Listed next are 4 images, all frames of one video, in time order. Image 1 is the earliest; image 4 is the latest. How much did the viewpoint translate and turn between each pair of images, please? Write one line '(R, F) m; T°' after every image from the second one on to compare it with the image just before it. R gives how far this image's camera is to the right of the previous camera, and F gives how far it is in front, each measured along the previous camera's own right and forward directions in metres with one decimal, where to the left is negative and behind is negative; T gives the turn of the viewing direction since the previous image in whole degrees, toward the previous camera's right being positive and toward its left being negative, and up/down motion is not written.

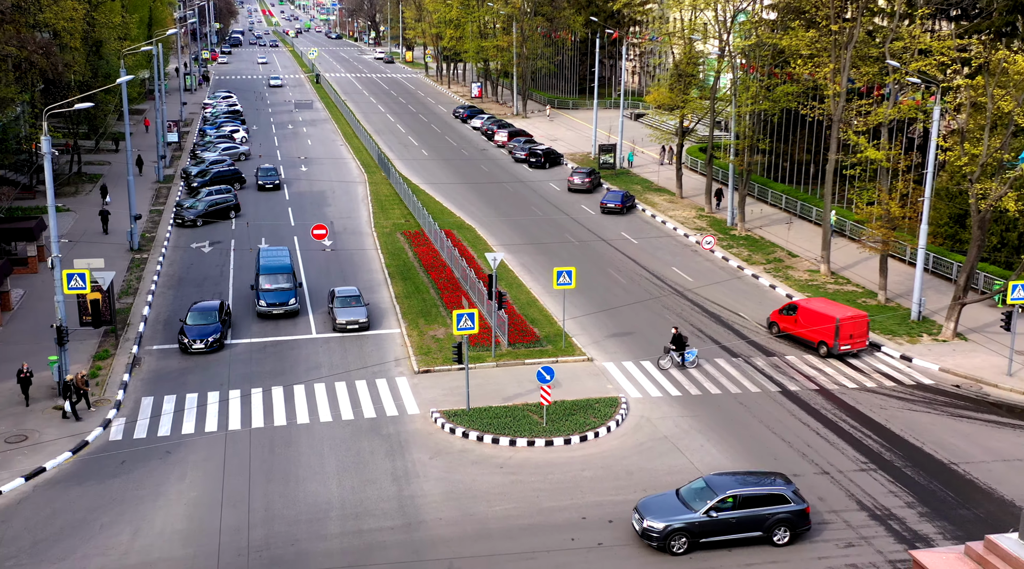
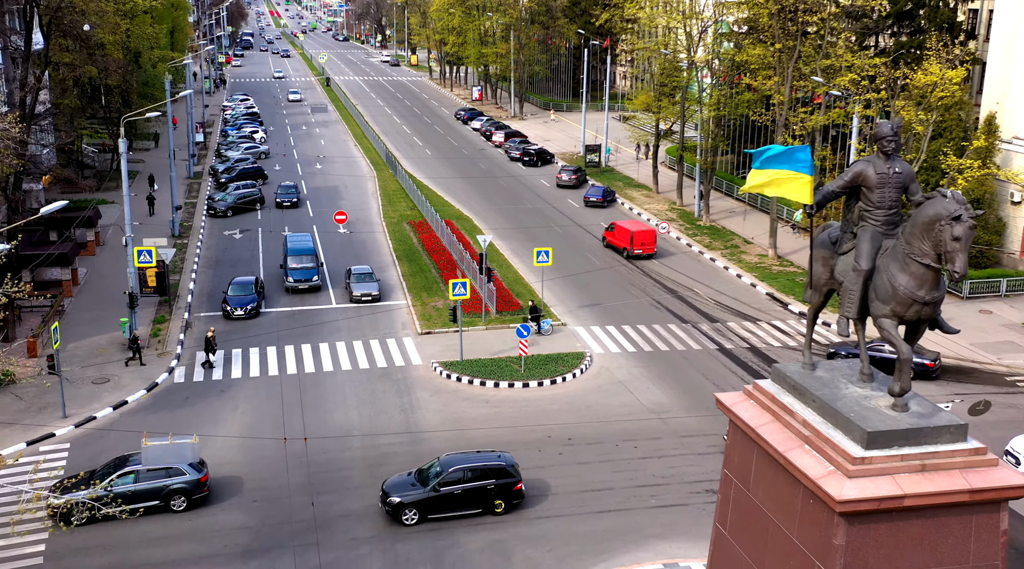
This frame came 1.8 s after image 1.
(+0.7, -6.6) m; 0°
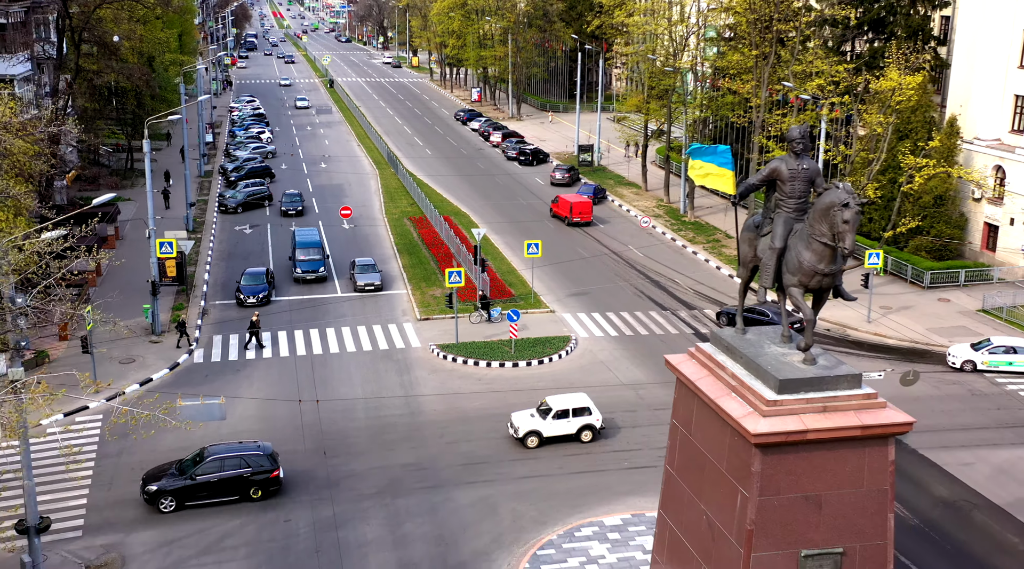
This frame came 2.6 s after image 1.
(+0.4, -3.1) m; 0°
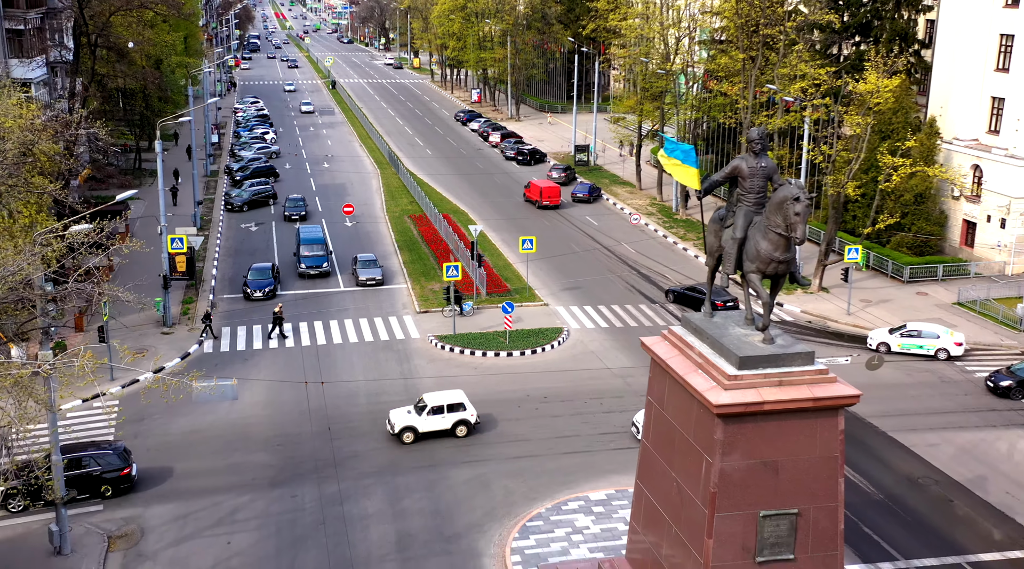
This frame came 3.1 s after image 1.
(+0.3, -1.8) m; 0°
